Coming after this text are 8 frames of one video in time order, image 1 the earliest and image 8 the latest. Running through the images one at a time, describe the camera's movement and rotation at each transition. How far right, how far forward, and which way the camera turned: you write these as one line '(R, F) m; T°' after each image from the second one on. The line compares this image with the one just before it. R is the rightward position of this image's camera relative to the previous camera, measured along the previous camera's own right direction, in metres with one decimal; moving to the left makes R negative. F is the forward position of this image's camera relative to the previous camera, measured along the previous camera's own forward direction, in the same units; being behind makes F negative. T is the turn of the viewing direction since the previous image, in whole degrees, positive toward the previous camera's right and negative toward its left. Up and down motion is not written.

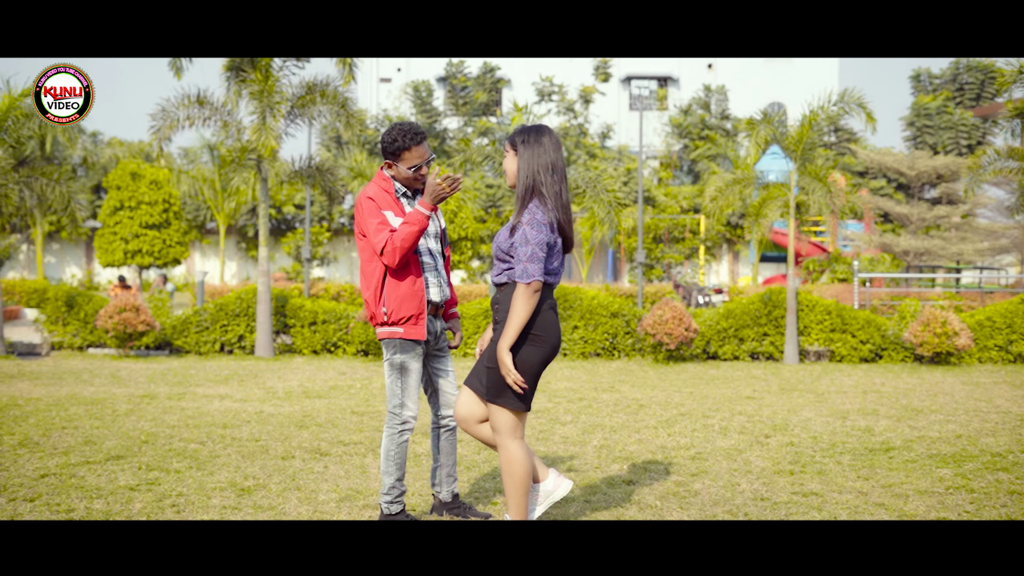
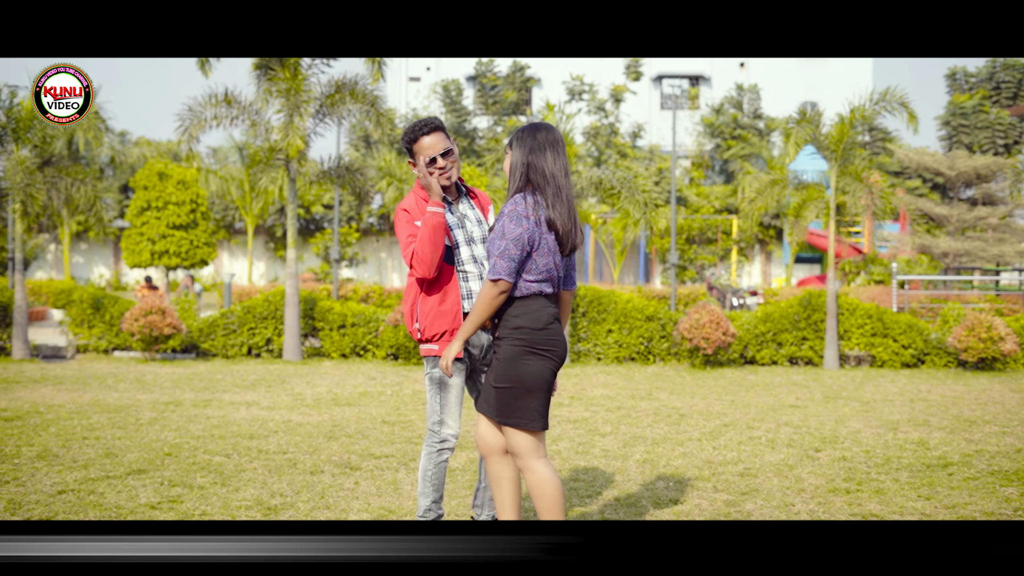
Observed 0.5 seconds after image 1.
(-0.1, +0.2) m; -2°
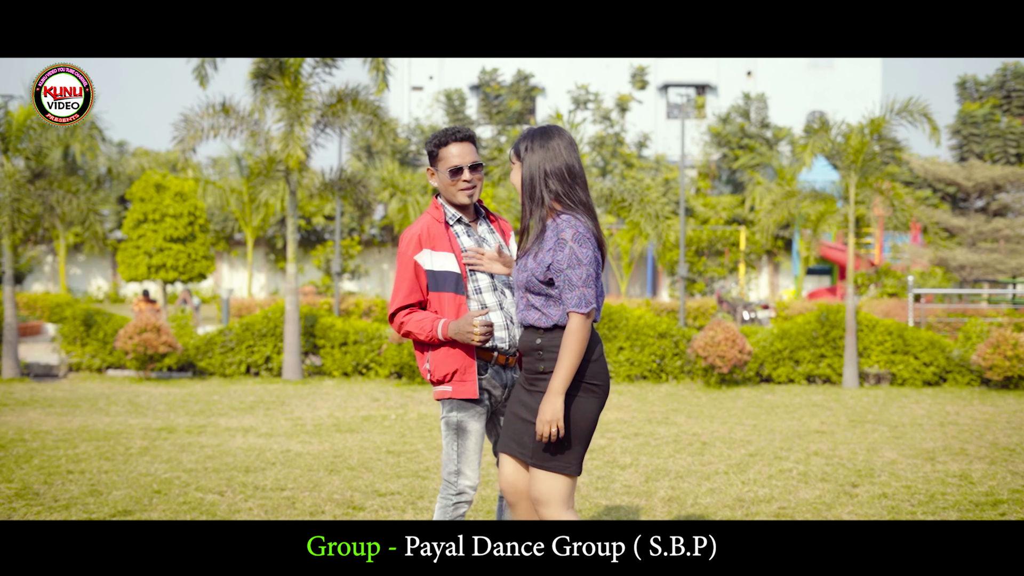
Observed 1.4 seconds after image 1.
(-0.1, +0.4) m; 0°
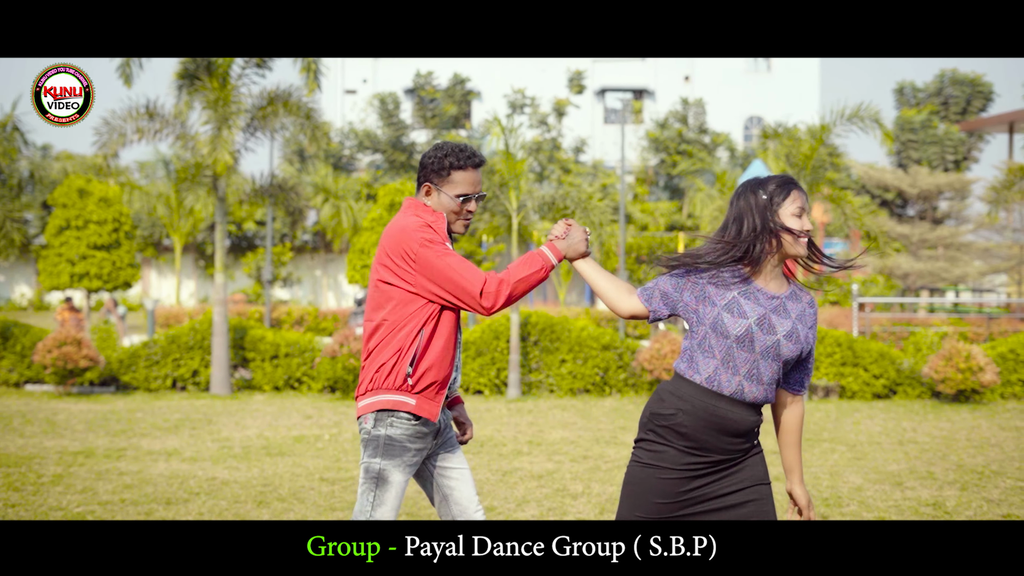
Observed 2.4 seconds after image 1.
(0.0, +0.6) m; +4°
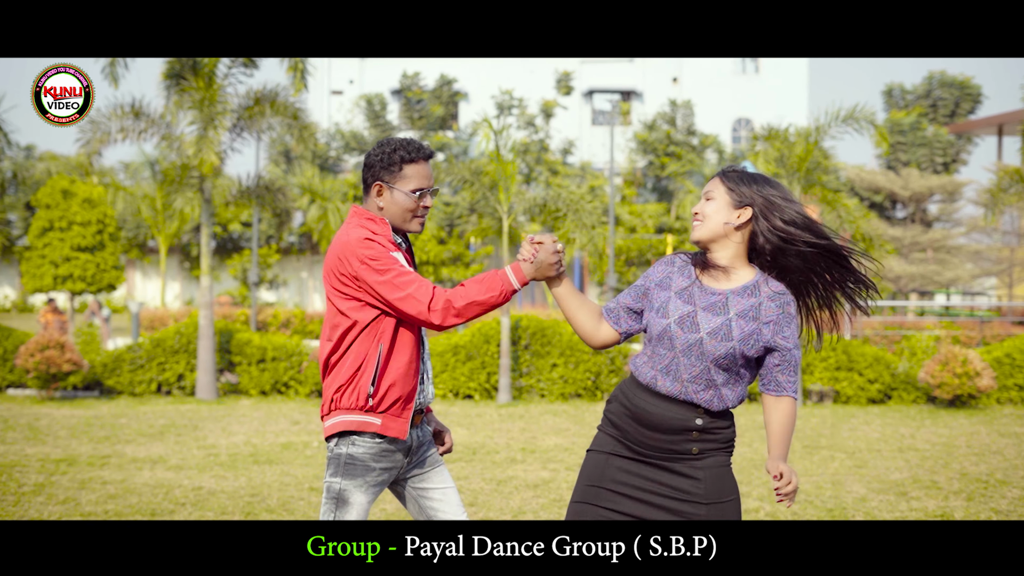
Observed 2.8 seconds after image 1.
(-0.1, +0.2) m; +1°
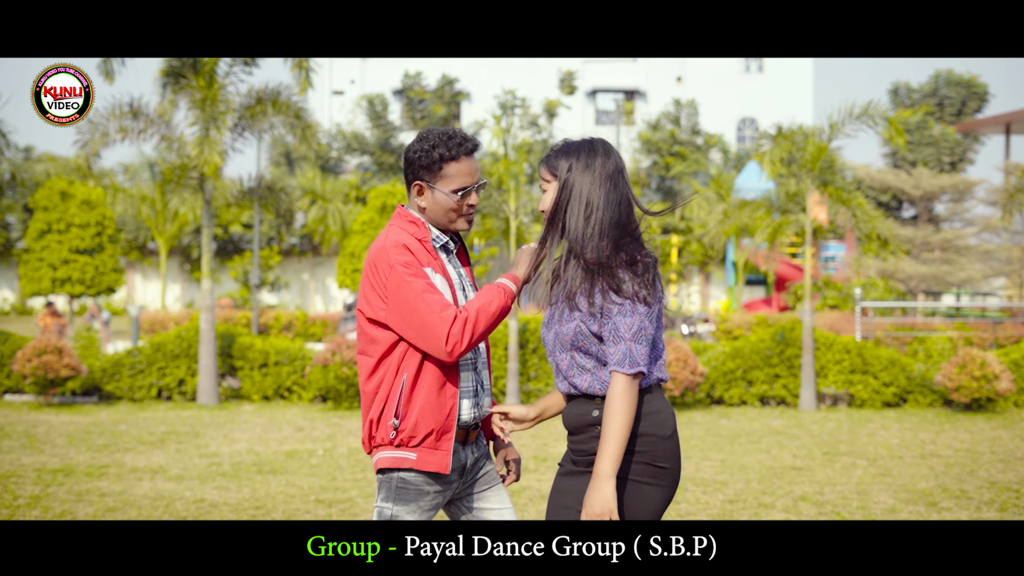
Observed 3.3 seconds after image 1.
(-0.1, +0.2) m; 0°
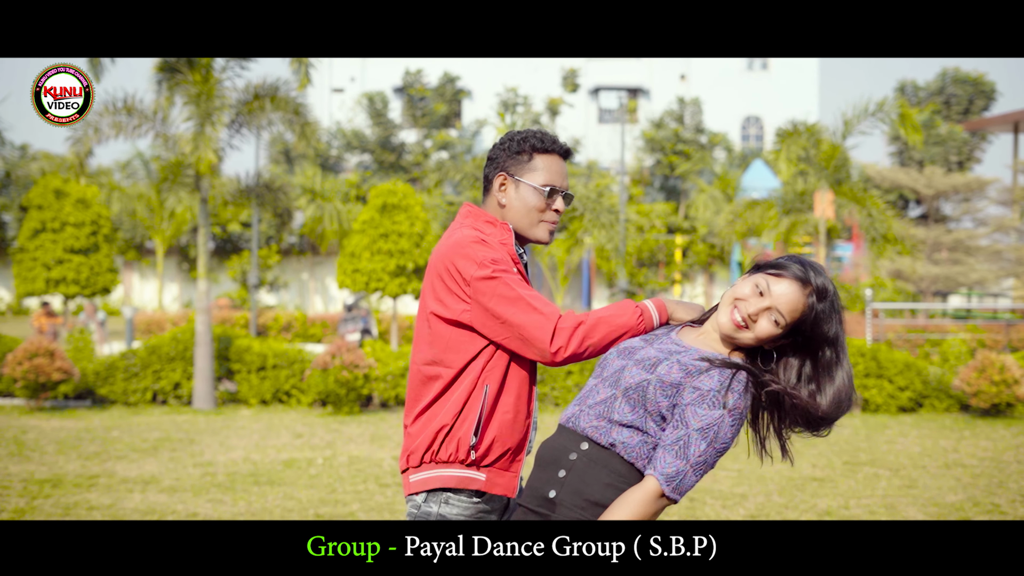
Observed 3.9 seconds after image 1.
(-0.1, +0.3) m; 0°
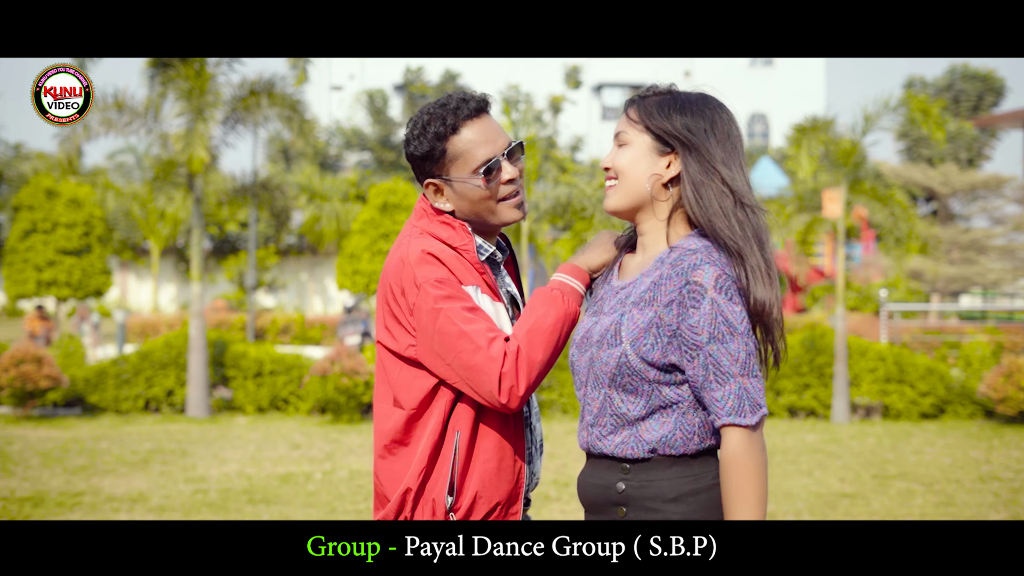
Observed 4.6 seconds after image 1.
(-0.1, +0.4) m; 0°
